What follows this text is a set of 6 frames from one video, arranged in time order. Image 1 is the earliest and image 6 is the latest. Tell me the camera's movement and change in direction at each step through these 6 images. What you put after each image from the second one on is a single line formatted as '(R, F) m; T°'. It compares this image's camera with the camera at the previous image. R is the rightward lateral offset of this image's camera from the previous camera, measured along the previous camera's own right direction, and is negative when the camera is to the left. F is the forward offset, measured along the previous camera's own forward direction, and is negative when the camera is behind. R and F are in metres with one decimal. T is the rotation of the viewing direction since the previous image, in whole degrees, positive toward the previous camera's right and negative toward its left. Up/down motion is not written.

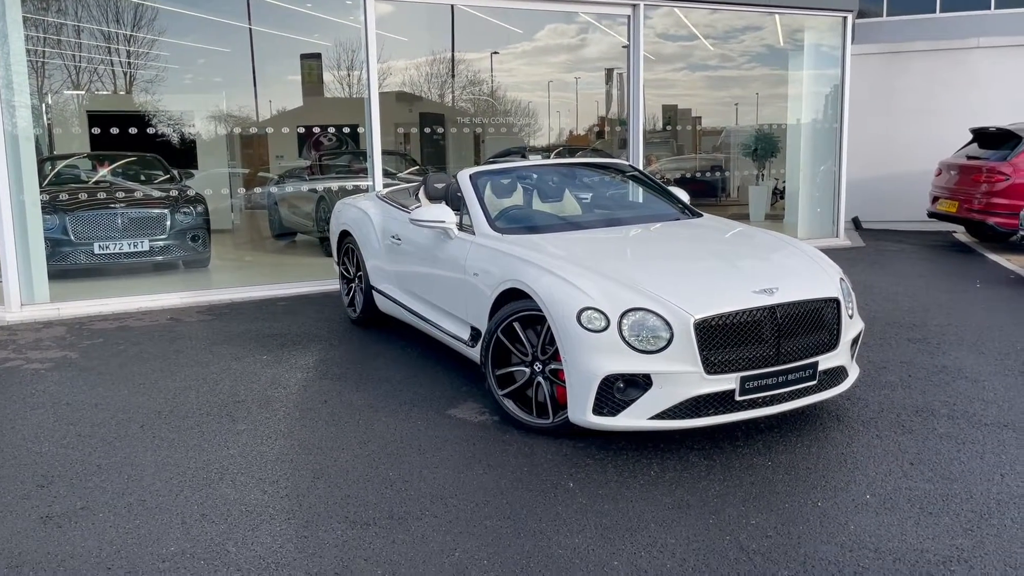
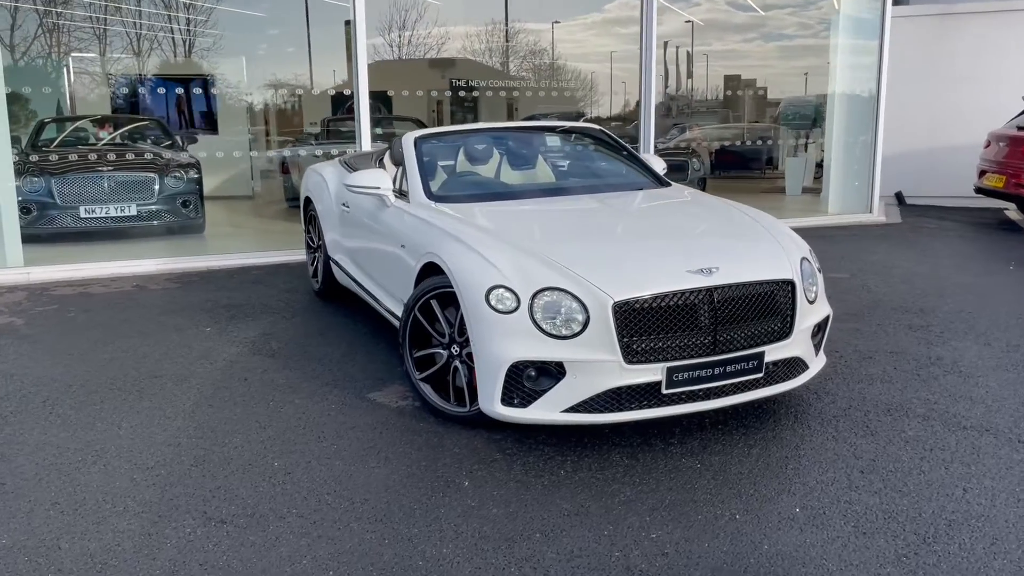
(+0.6, +0.4) m; -4°
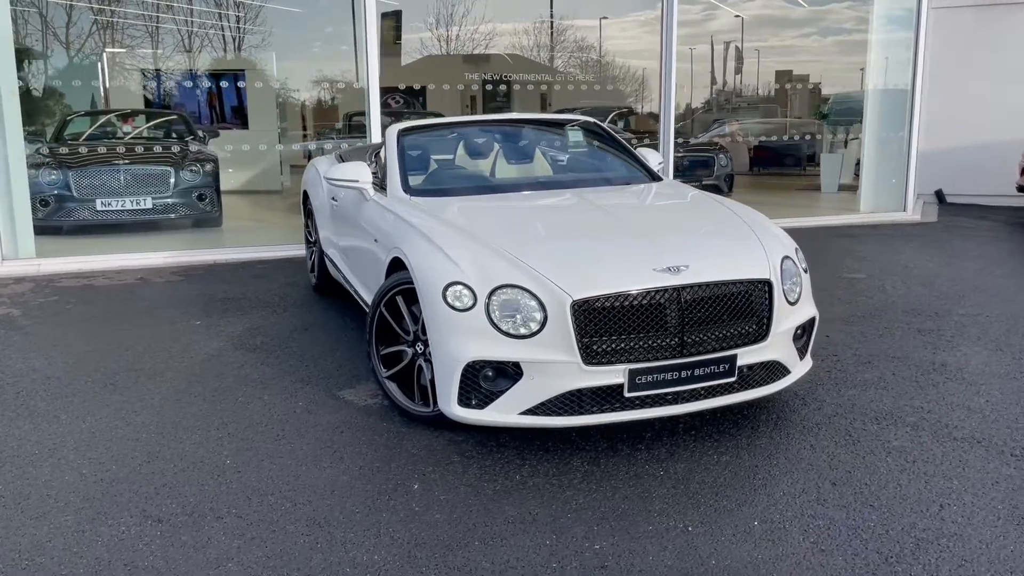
(+0.3, +0.1) m; -3°
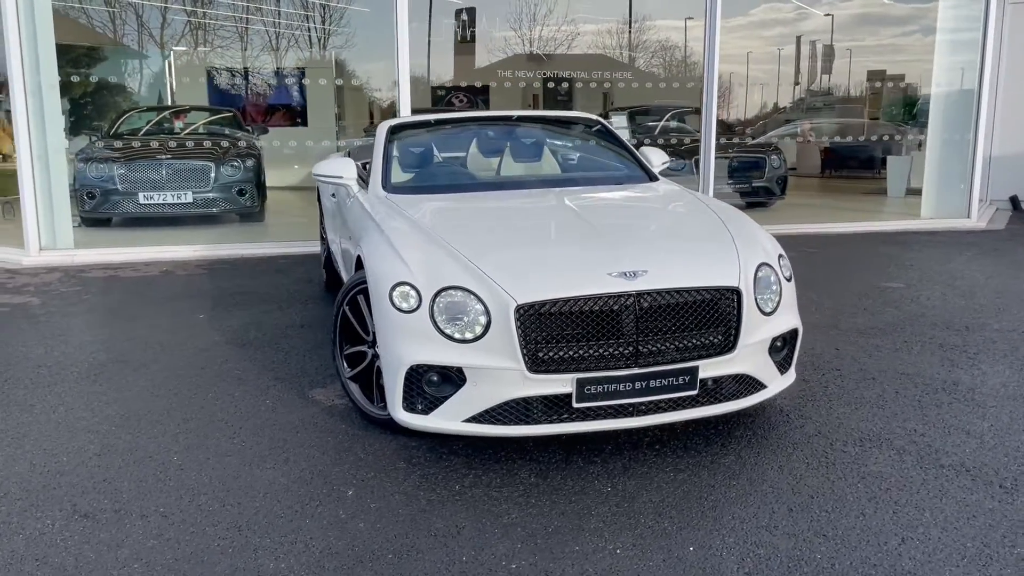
(+0.5, +0.2) m; -5°
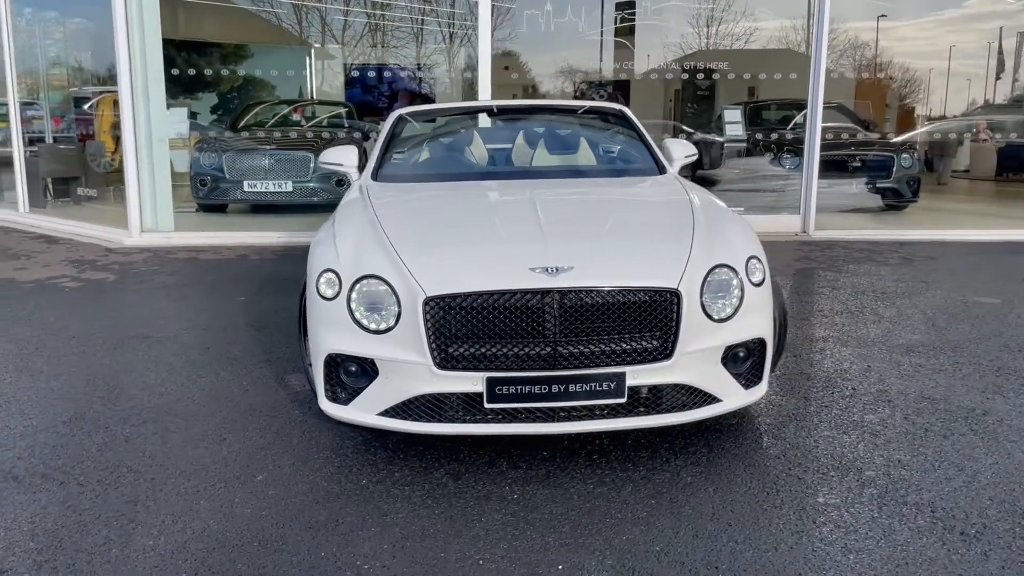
(+0.9, +0.2) m; -11°
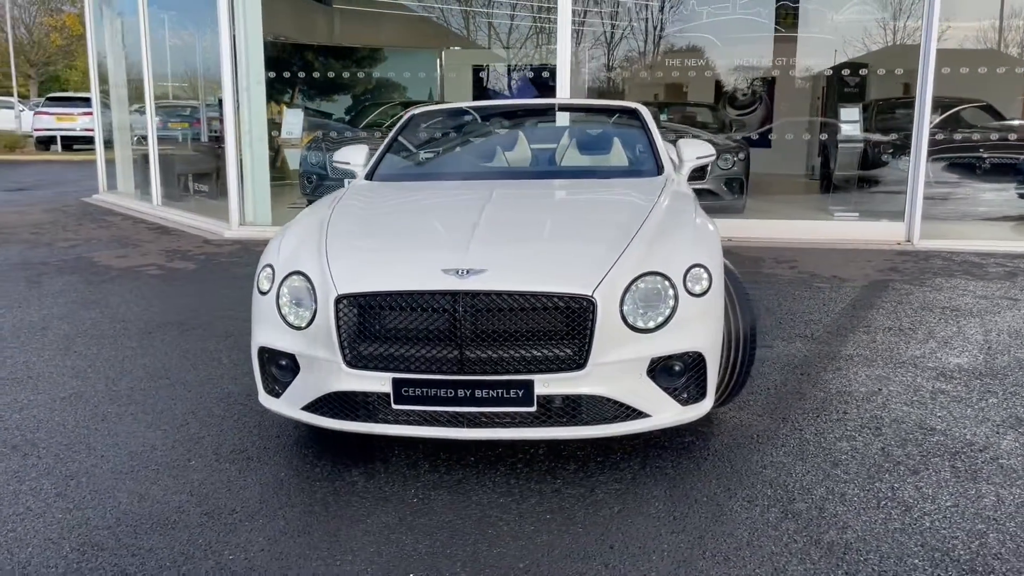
(+0.8, +0.1) m; -11°
